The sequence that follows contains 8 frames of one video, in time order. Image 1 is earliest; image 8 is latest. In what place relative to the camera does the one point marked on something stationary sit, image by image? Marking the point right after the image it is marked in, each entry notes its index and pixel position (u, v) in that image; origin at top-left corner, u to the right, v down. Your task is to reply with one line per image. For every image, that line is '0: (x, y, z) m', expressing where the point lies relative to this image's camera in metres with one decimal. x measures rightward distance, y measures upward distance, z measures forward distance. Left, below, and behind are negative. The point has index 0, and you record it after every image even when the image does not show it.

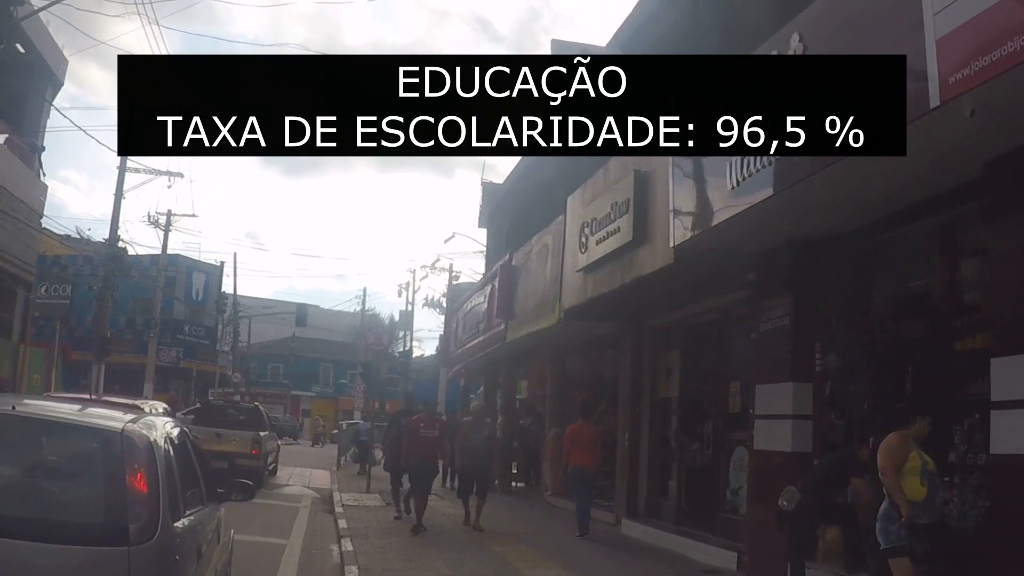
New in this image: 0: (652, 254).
0: (+1.9, +0.4, +13.9) m
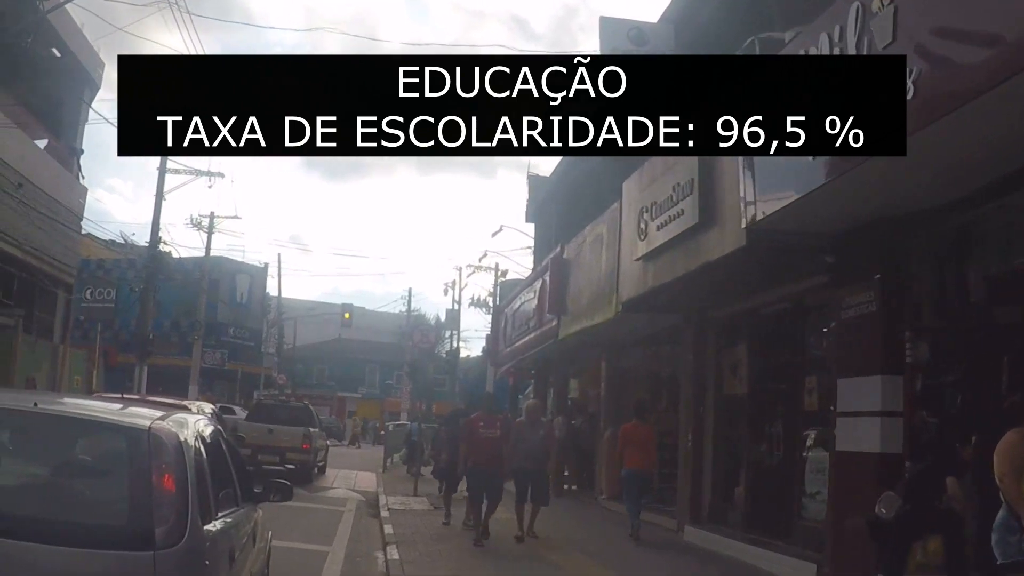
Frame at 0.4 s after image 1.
0: (+2.6, +0.6, +12.7) m
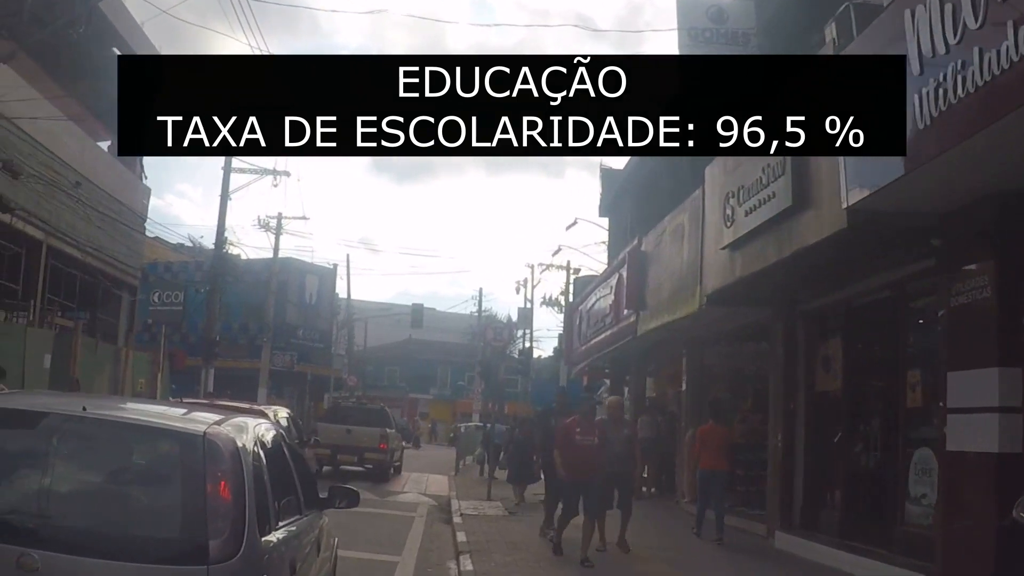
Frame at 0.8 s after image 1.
0: (+3.5, +0.8, +11.5) m
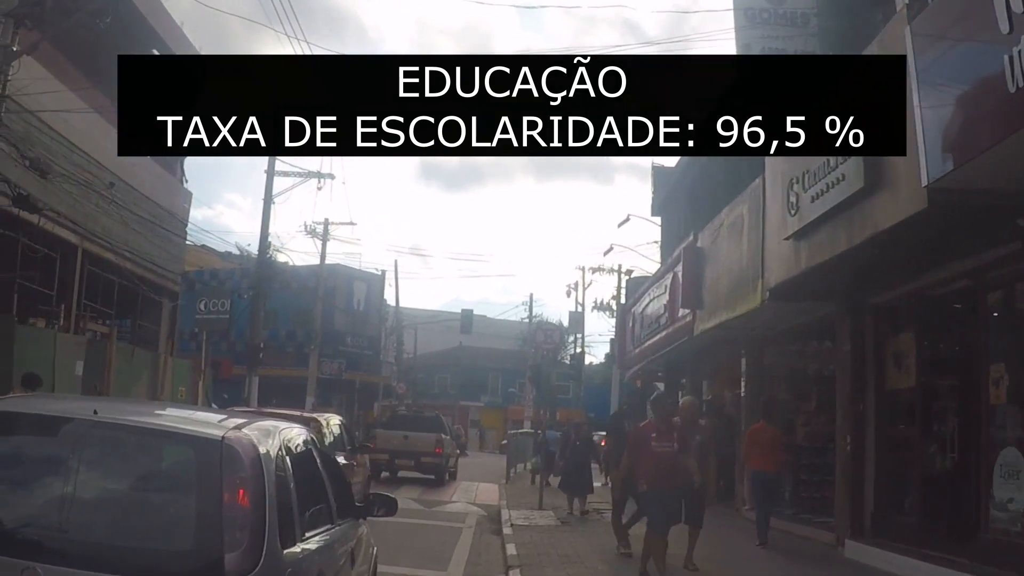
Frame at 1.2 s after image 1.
0: (+4.0, +0.9, +10.4) m
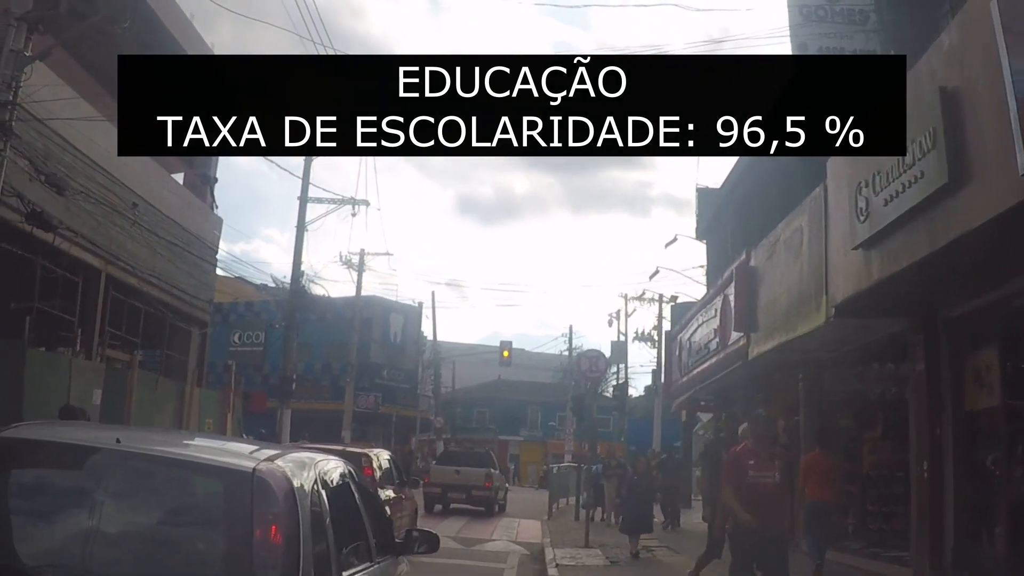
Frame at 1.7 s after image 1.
0: (+4.4, +0.8, +9.4) m
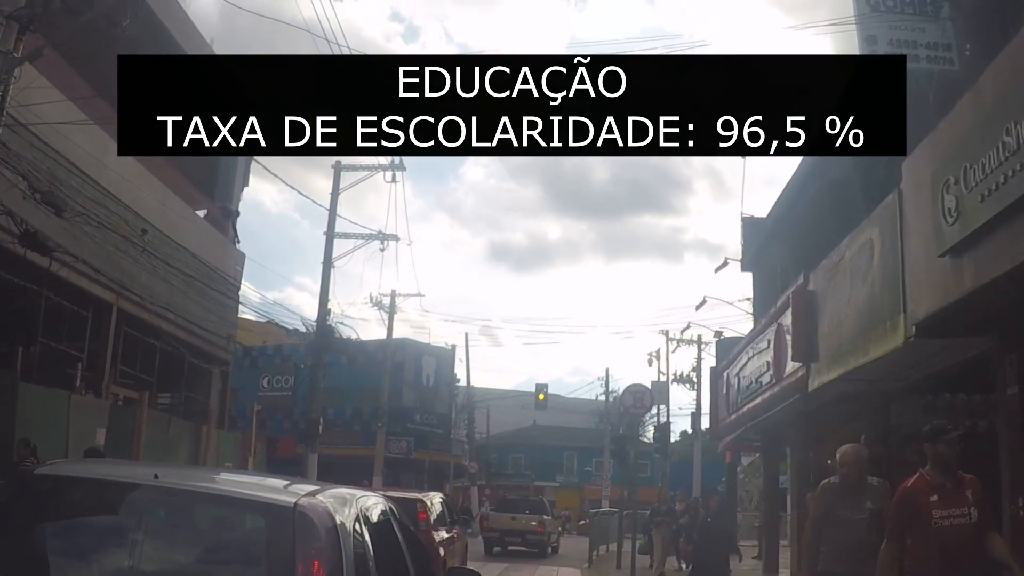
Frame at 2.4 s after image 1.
0: (+4.7, +0.7, +8.2) m
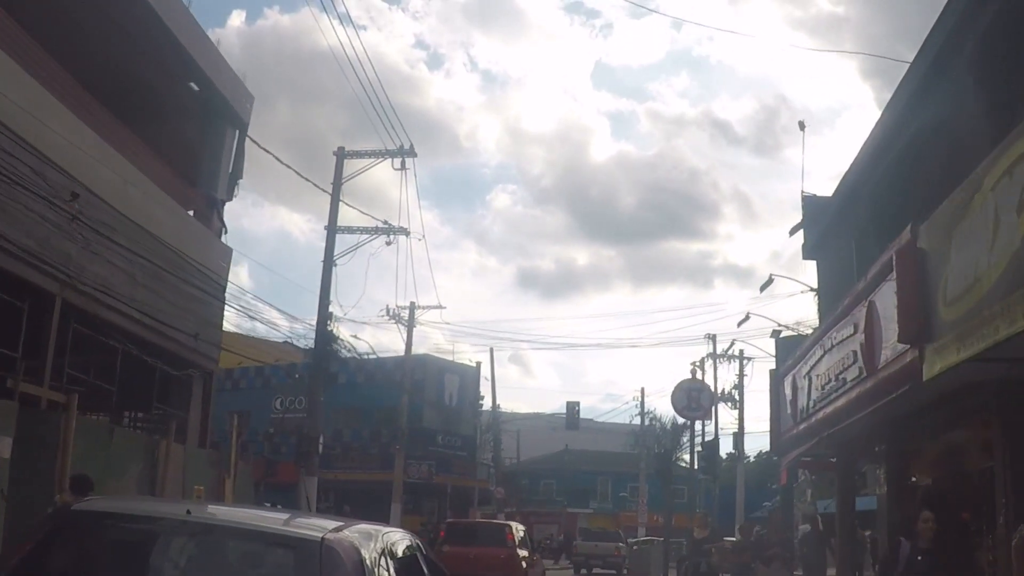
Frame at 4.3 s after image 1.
0: (+4.8, +1.3, +5.2) m
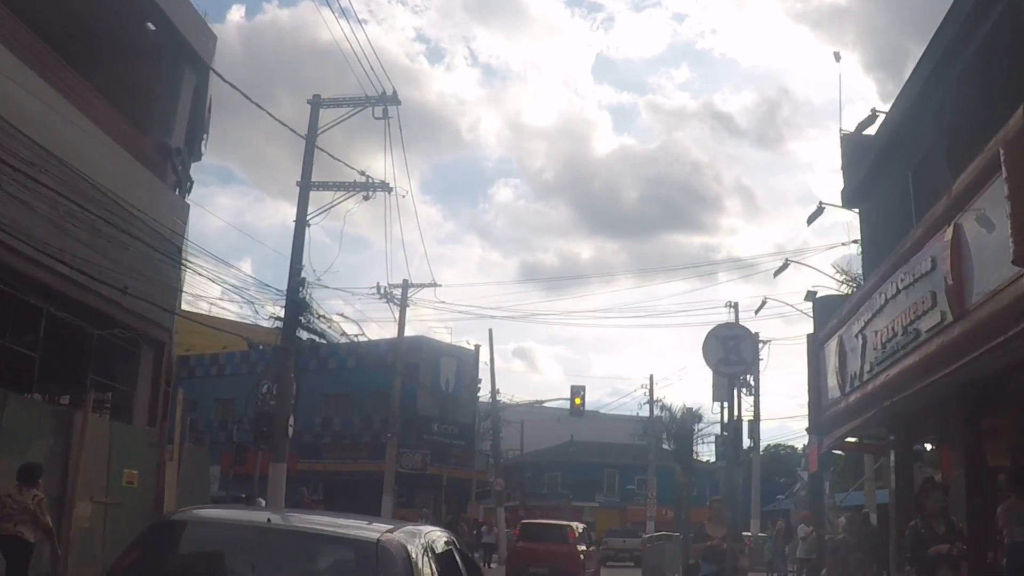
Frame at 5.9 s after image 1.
0: (+4.7, +2.0, +2.7) m
